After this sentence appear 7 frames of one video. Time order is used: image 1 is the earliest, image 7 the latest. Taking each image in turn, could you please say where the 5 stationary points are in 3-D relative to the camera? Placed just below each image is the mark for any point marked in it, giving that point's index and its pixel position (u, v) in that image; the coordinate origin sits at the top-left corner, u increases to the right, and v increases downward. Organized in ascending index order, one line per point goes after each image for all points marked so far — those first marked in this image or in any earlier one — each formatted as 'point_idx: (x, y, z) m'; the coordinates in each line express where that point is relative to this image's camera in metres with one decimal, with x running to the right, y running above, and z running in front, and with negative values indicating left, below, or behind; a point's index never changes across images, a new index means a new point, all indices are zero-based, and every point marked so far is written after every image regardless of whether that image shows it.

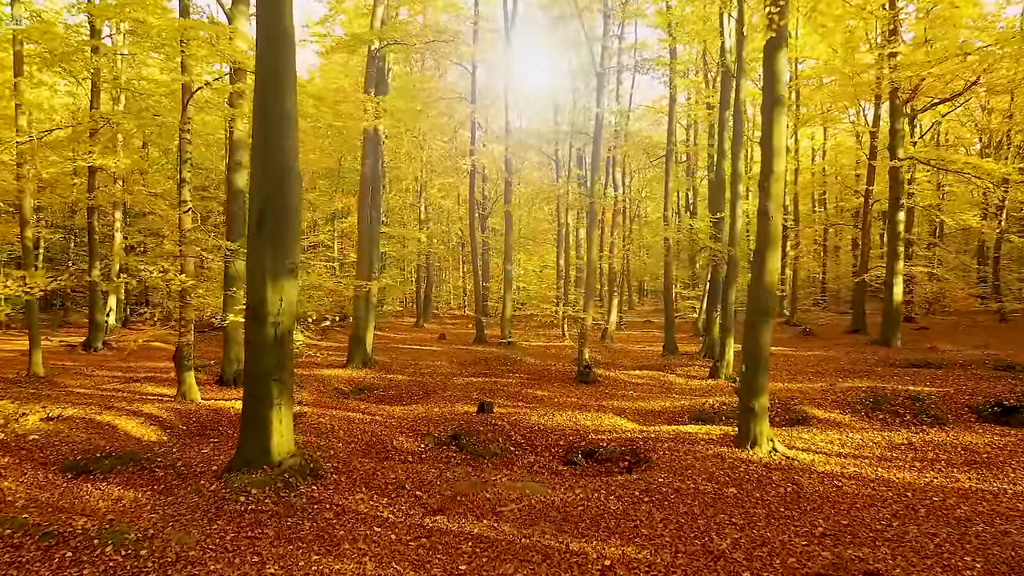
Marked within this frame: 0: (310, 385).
0: (-4.1, -2.0, +10.8) m
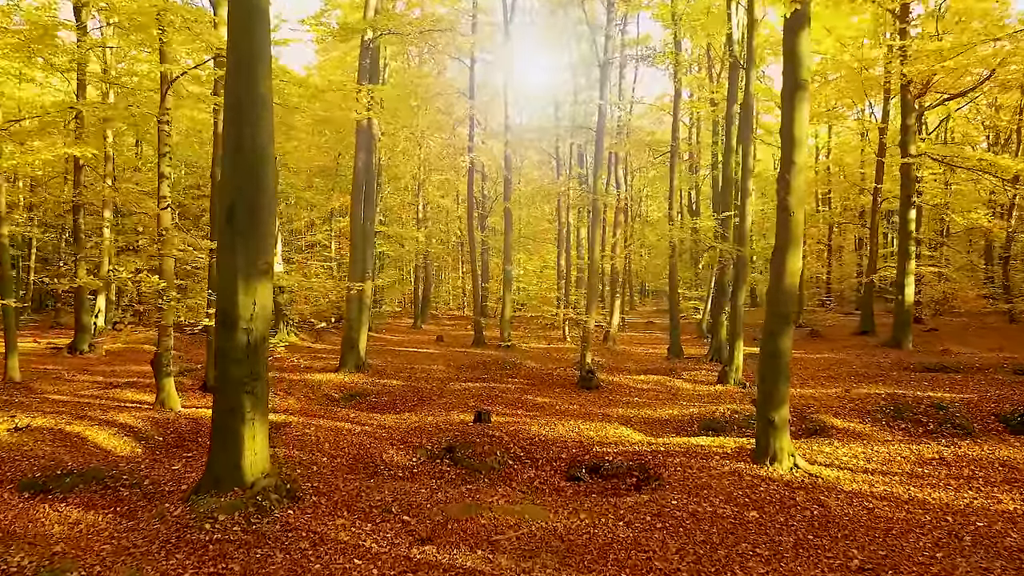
0: (-4.1, -2.0, +10.3) m
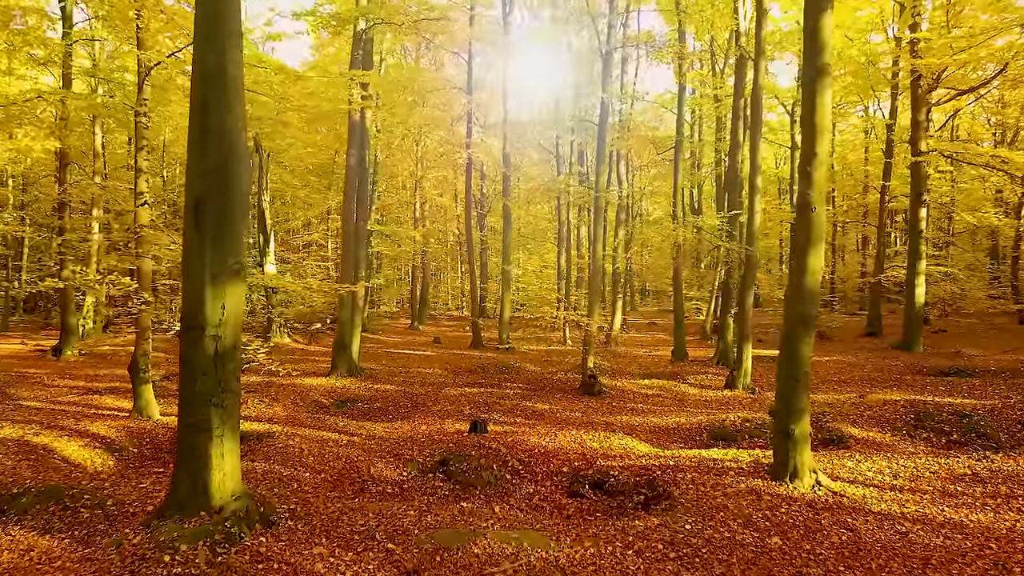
0: (-4.2, -2.0, +9.8) m
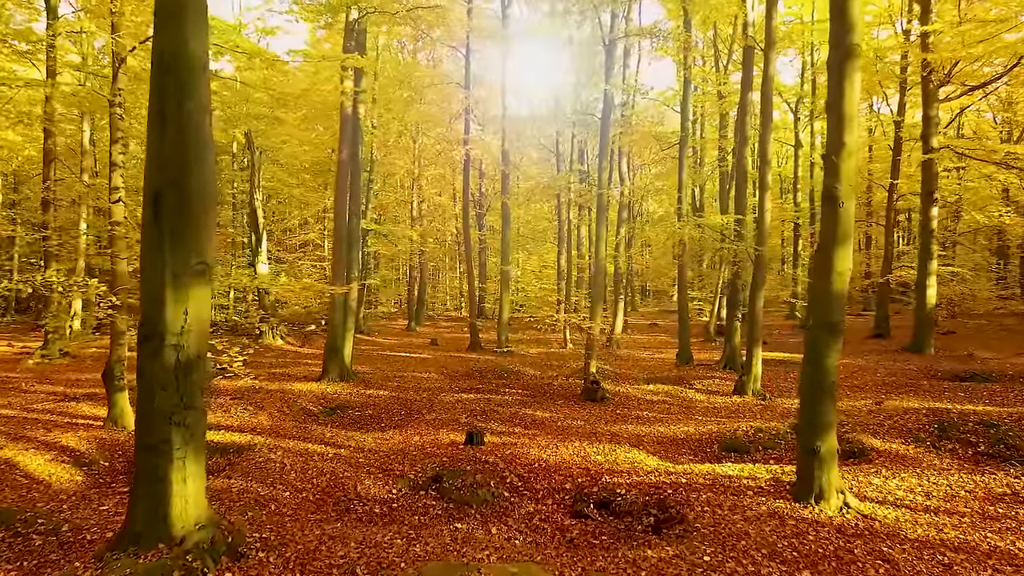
0: (-4.2, -2.1, +9.3) m
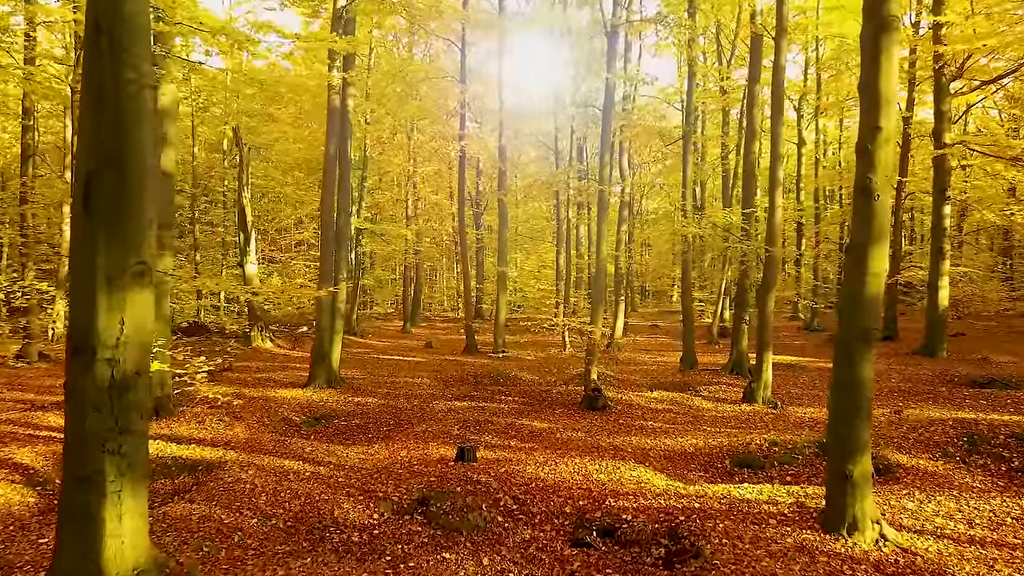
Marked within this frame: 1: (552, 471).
0: (-4.2, -2.1, +8.7) m
1: (+0.5, -2.2, +6.4) m
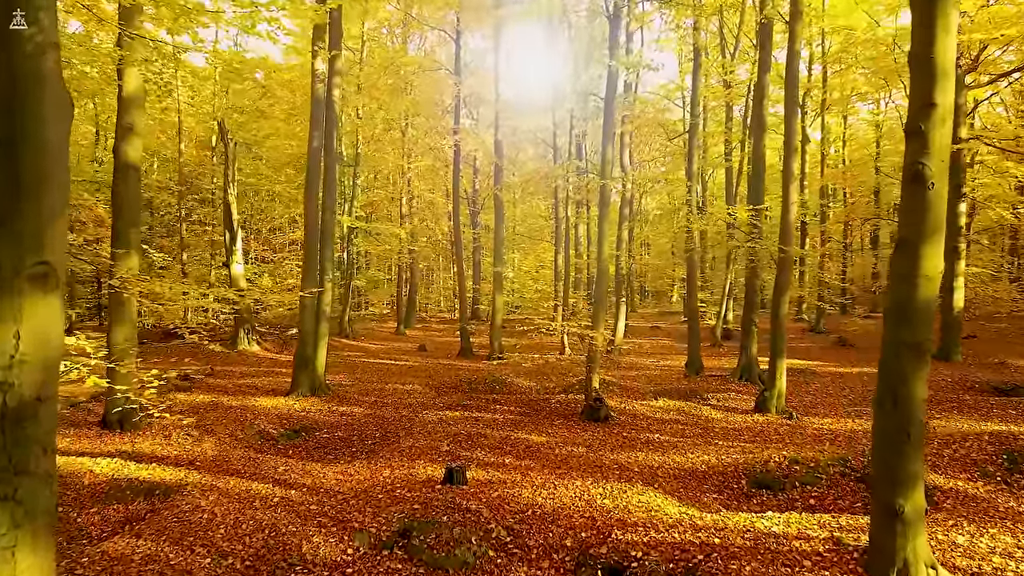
0: (-4.3, -2.1, +8.1) m
1: (+0.4, -2.2, +5.8) m
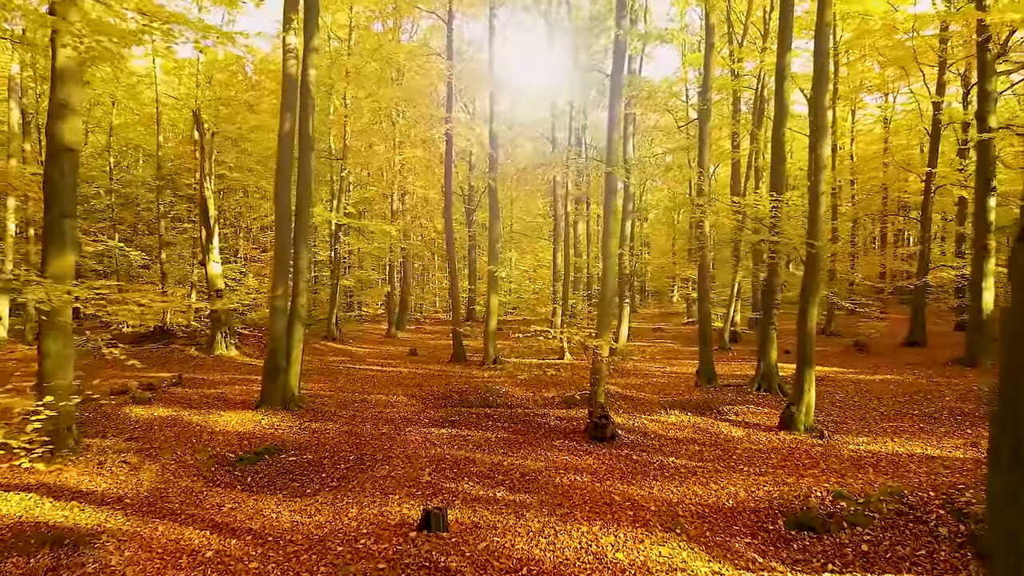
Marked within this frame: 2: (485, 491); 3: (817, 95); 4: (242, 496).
0: (-4.4, -2.1, +7.0) m
1: (+0.3, -2.3, +4.7) m
2: (-0.3, -2.2, +5.9) m
3: (+5.2, +3.4, +9.1) m
4: (-3.0, -2.3, +5.8) m
